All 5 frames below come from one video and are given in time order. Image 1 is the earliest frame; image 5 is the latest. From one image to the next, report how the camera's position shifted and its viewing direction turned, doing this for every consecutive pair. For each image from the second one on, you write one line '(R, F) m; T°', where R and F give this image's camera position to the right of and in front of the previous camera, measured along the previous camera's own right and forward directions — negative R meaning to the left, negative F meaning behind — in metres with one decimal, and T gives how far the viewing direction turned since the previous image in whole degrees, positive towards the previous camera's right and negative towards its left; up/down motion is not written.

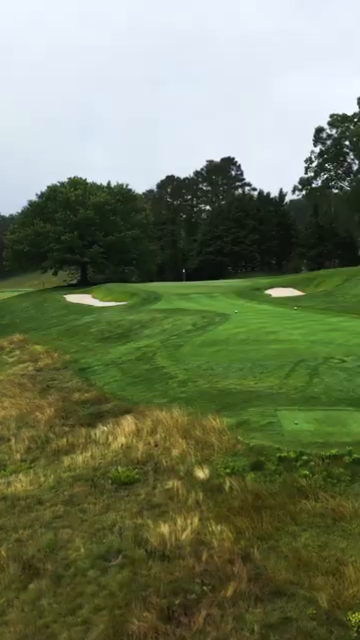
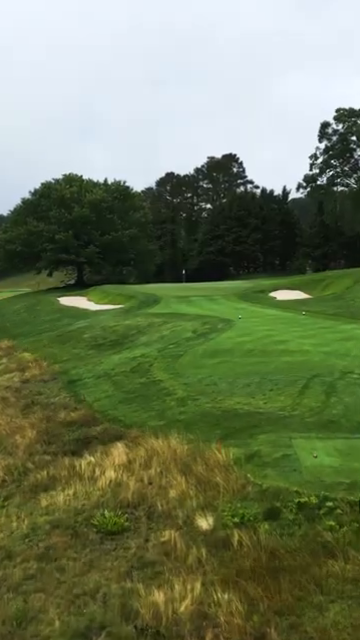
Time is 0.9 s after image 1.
(0.0, +1.5) m; 0°
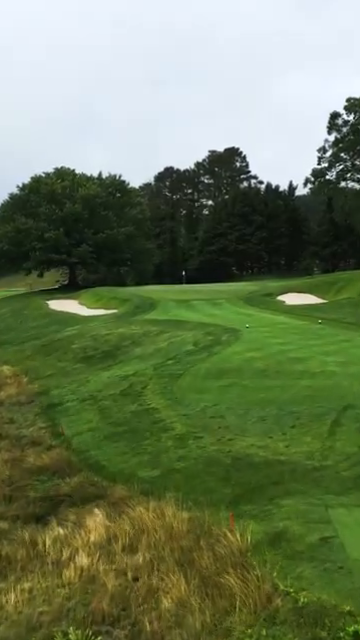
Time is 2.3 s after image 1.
(0.0, +2.4) m; 0°
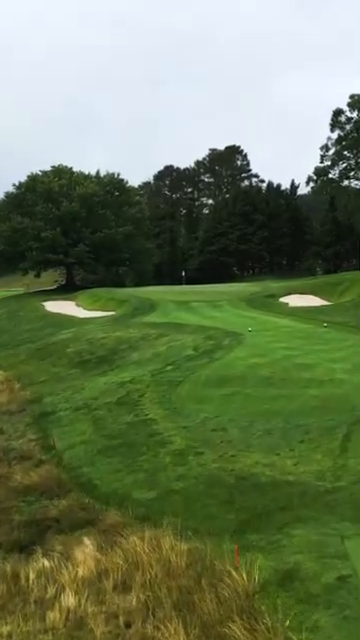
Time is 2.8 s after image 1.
(0.0, +0.7) m; 0°
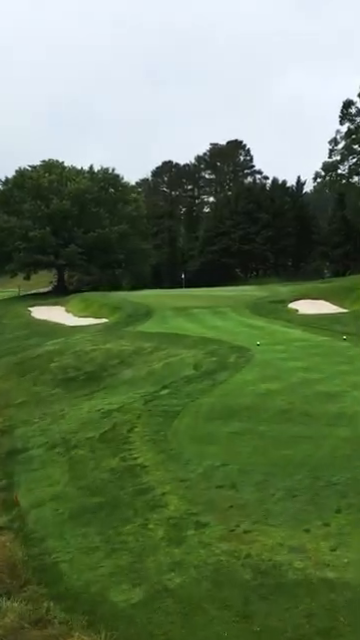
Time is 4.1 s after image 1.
(0.0, +2.1) m; 0°
